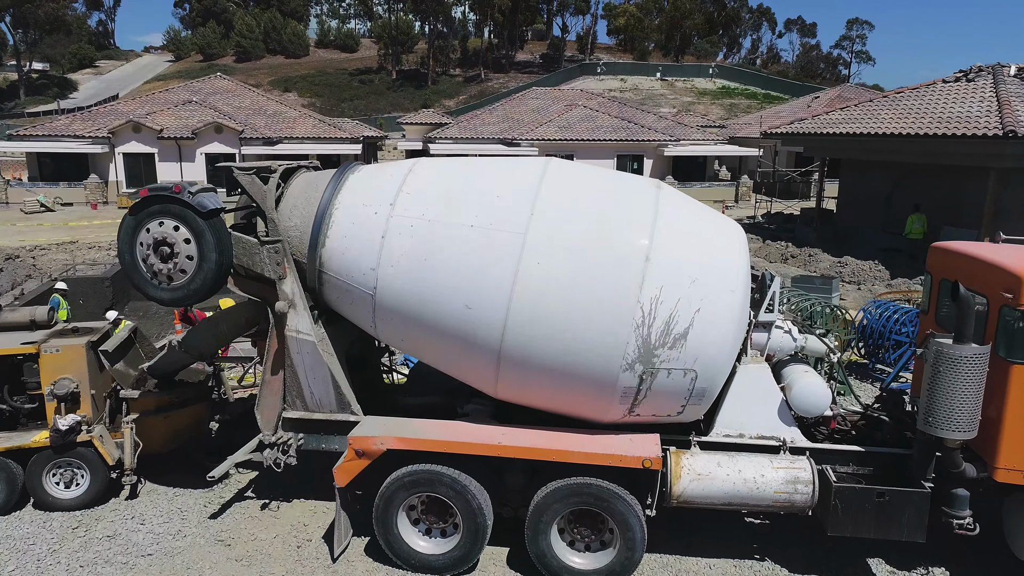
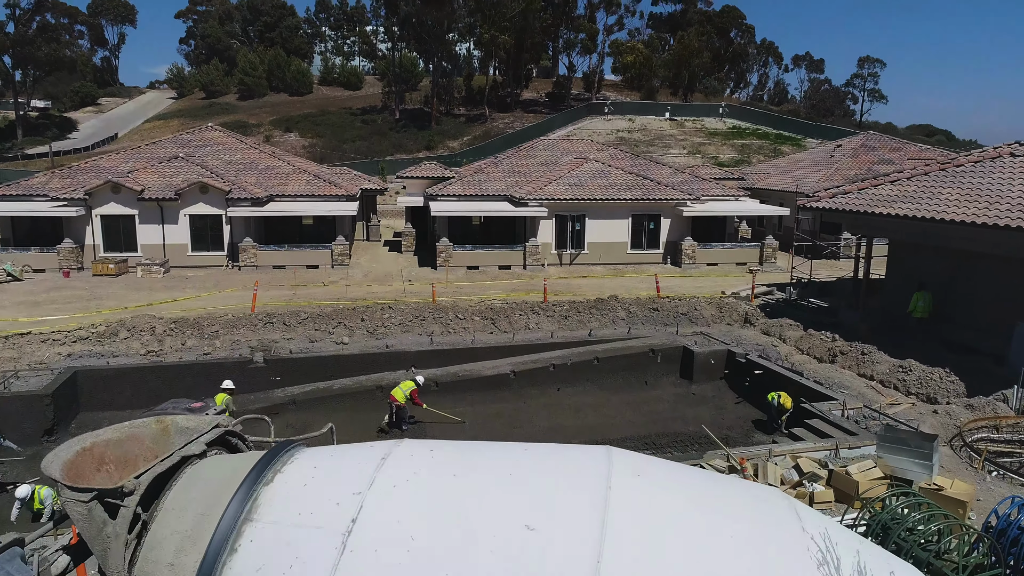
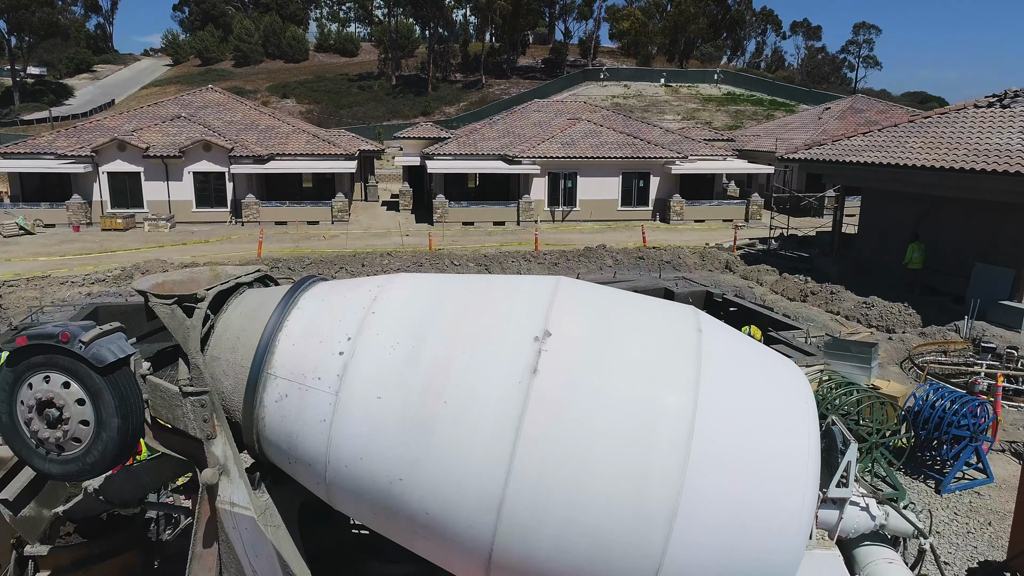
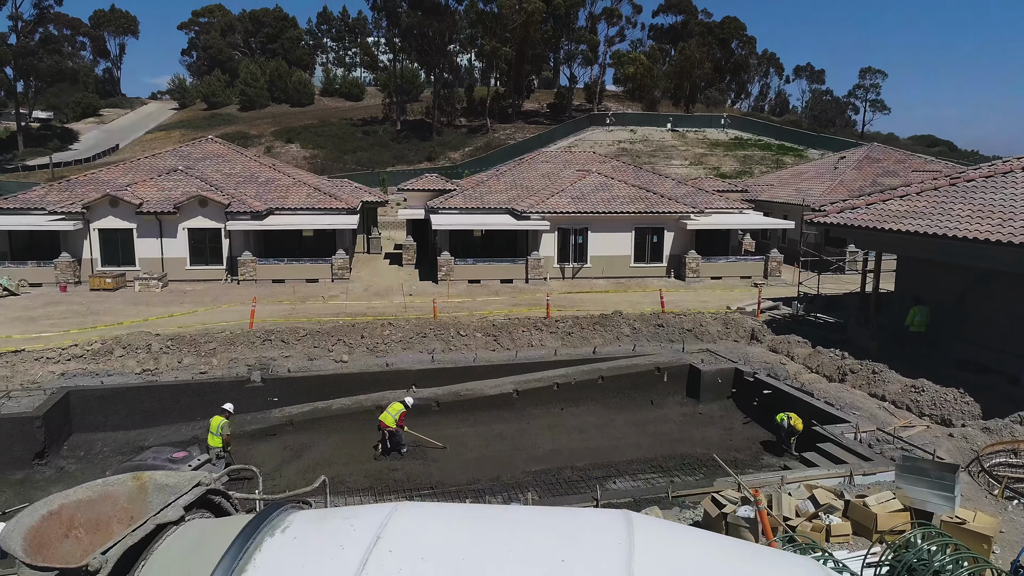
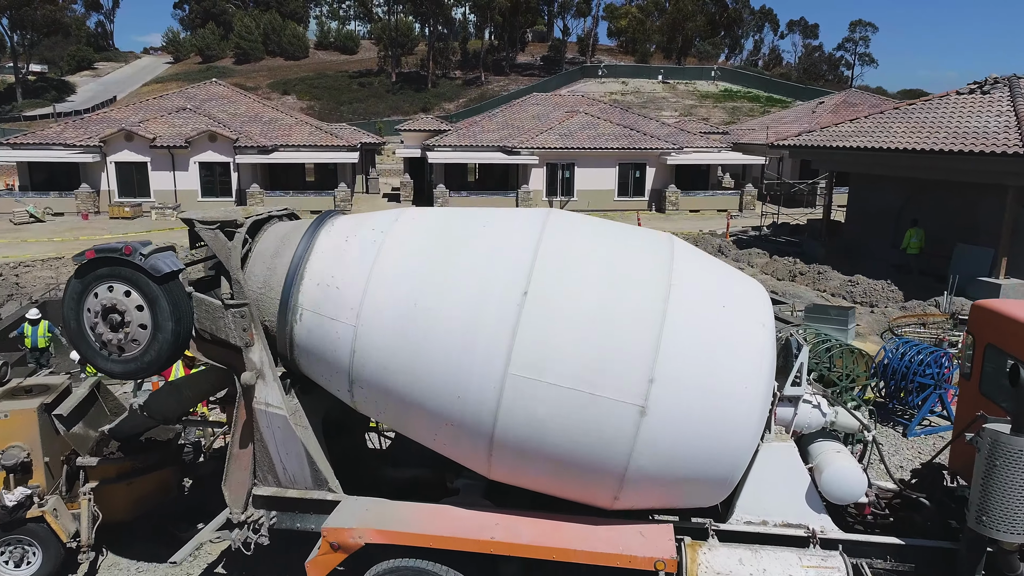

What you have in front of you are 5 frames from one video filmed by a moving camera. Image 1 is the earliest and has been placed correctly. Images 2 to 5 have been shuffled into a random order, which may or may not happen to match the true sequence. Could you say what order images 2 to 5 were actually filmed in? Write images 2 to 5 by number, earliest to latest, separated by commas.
5, 3, 2, 4
